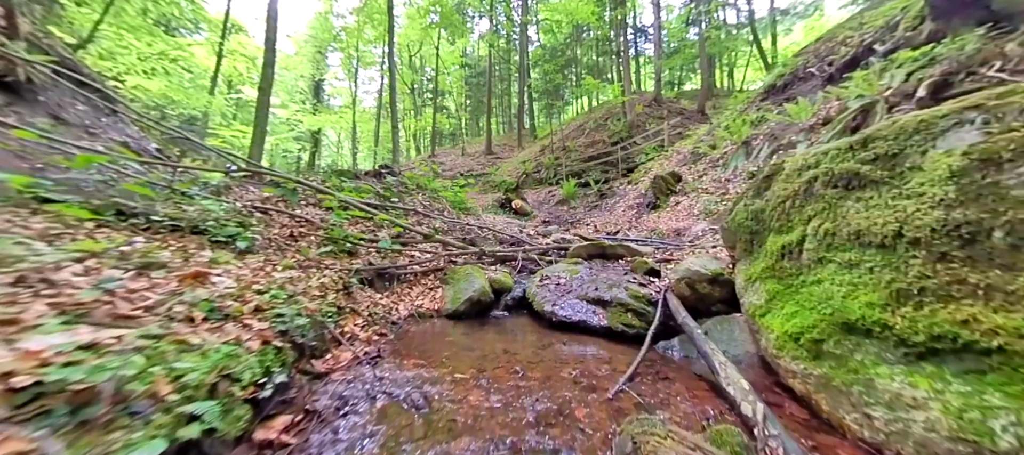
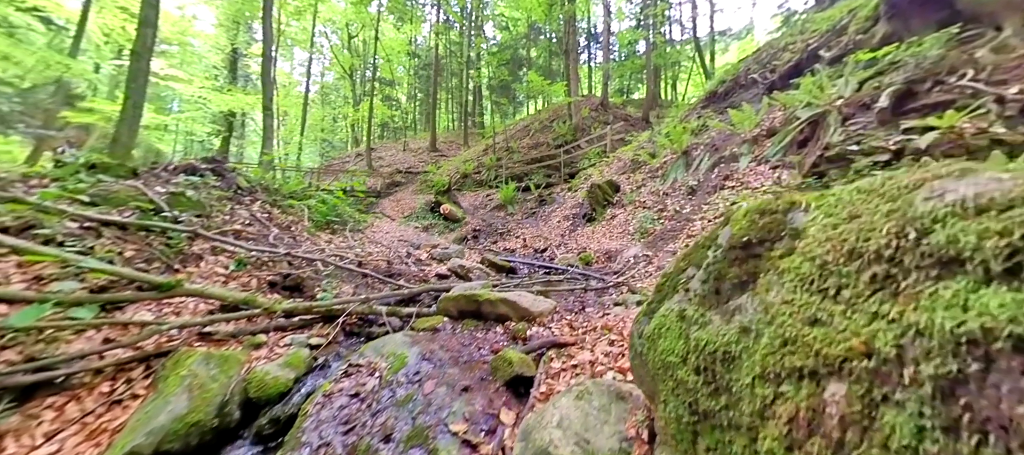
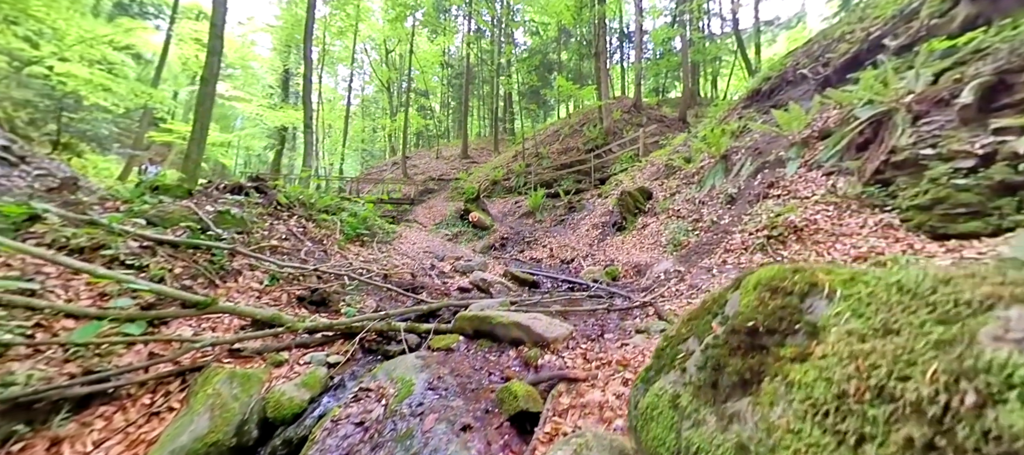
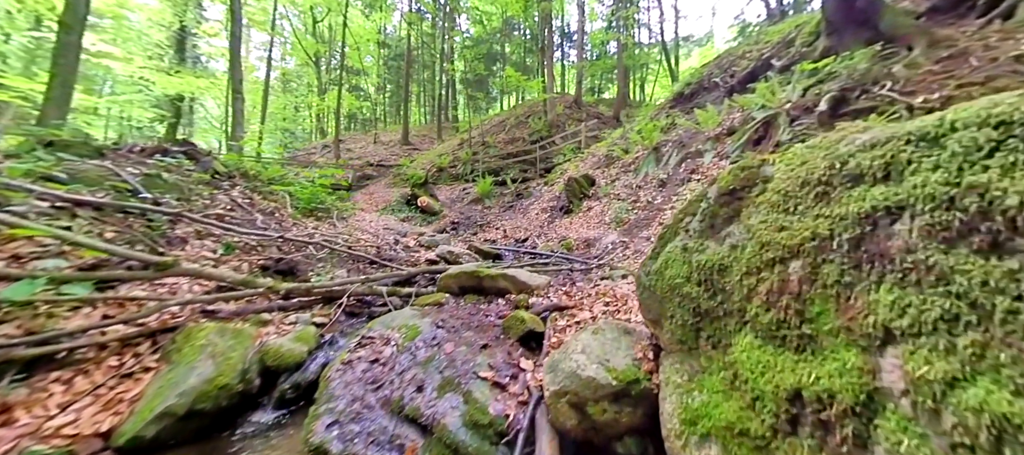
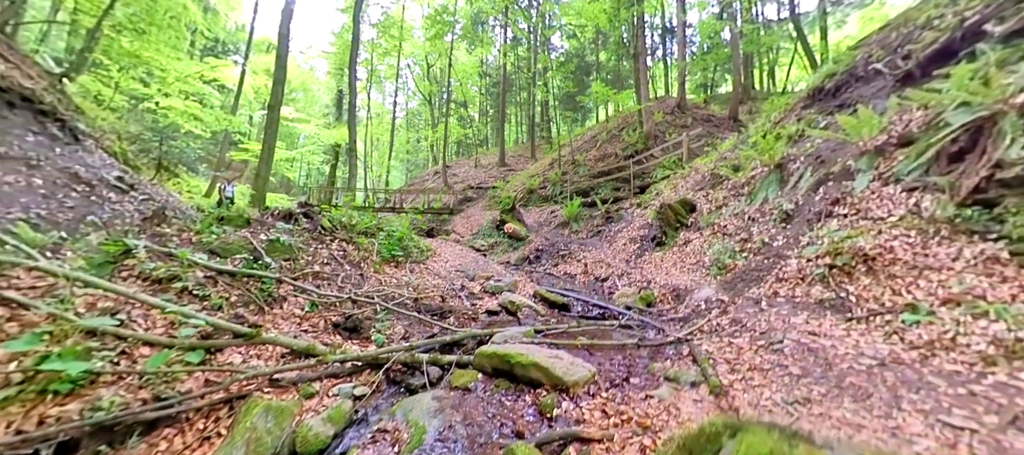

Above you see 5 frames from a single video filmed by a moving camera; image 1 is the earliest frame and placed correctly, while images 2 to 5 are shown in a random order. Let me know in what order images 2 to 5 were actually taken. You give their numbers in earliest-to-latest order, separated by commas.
4, 2, 3, 5
